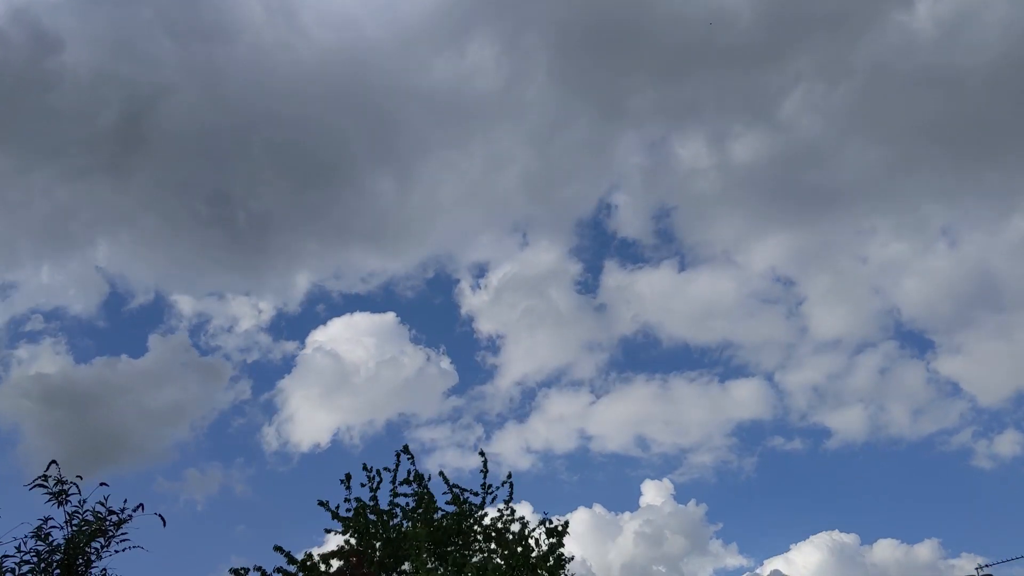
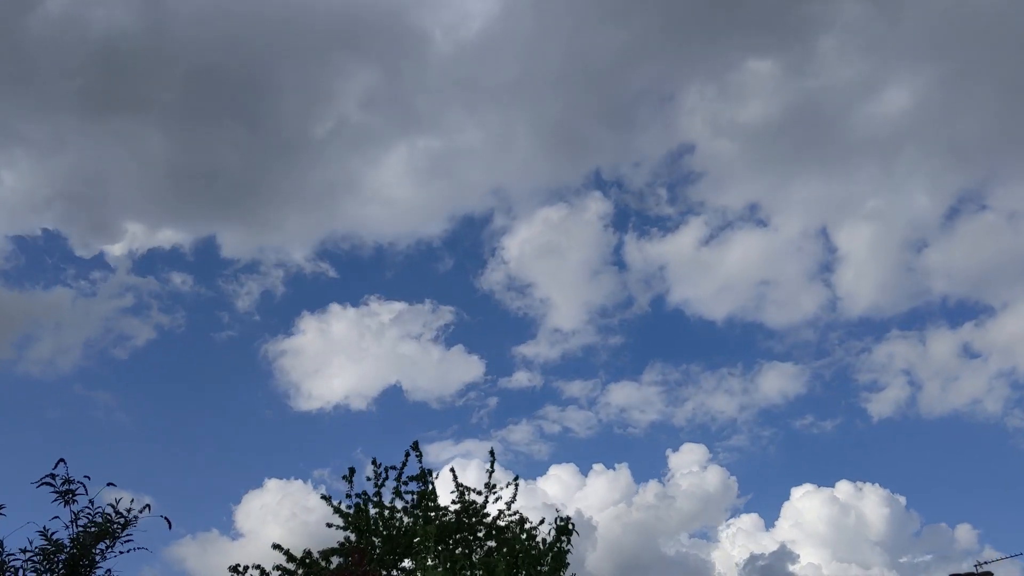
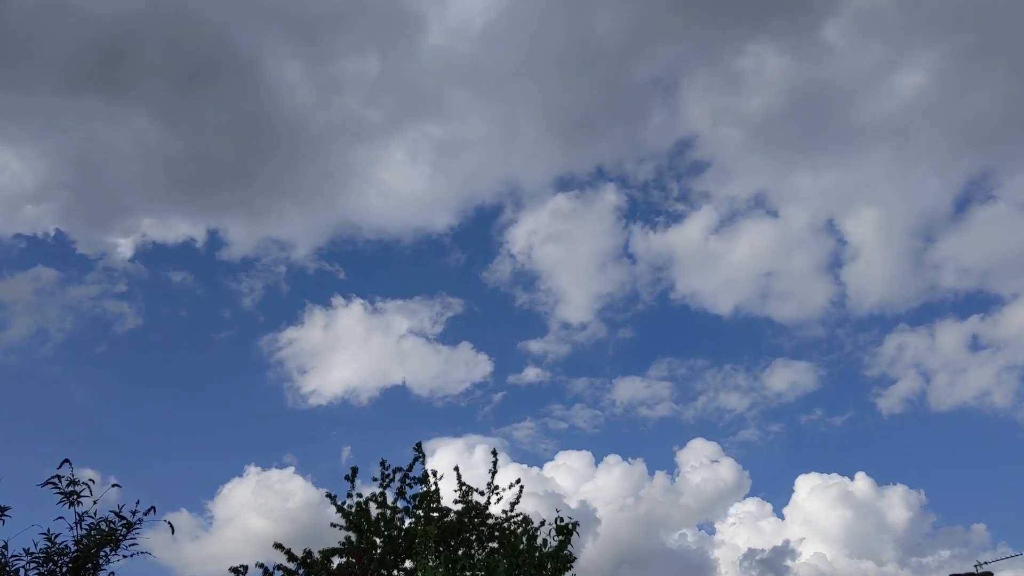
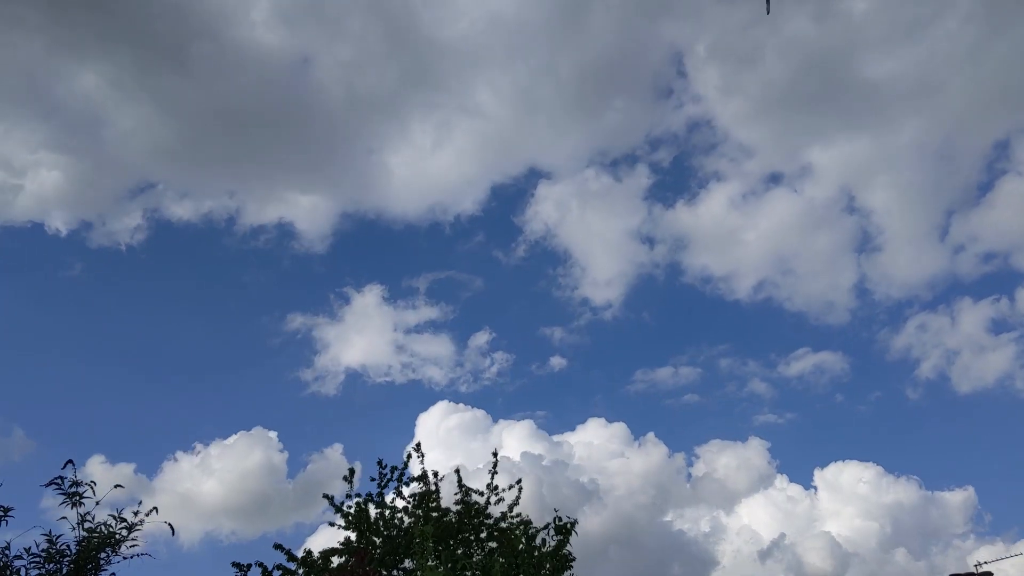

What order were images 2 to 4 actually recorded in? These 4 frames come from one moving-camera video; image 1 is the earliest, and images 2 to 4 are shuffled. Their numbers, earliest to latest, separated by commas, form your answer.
2, 3, 4
